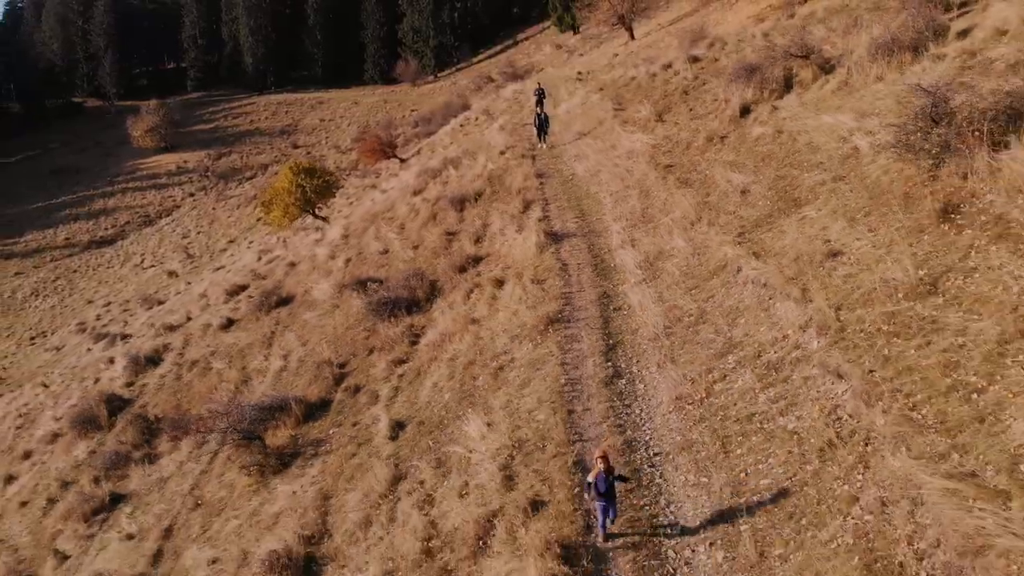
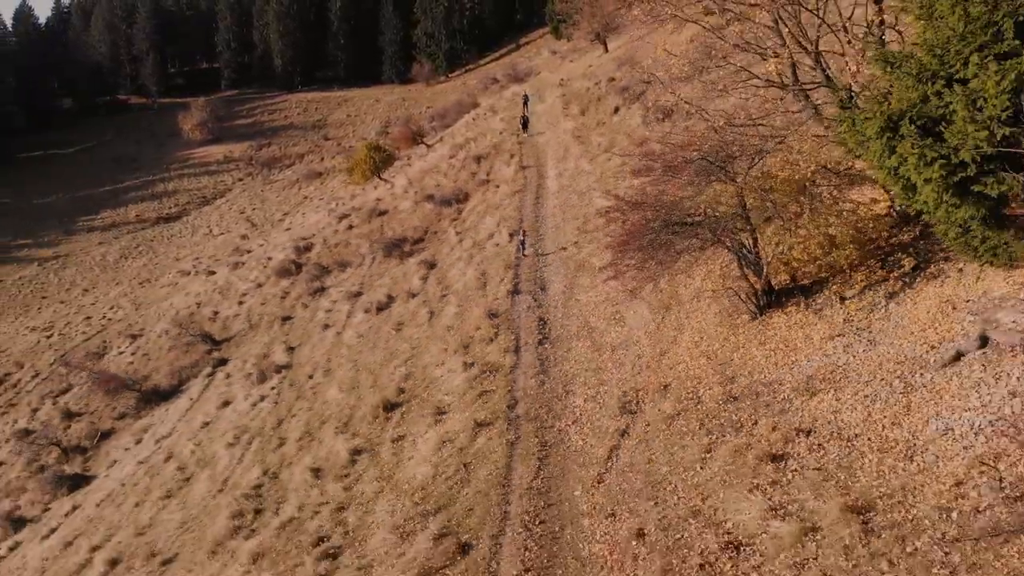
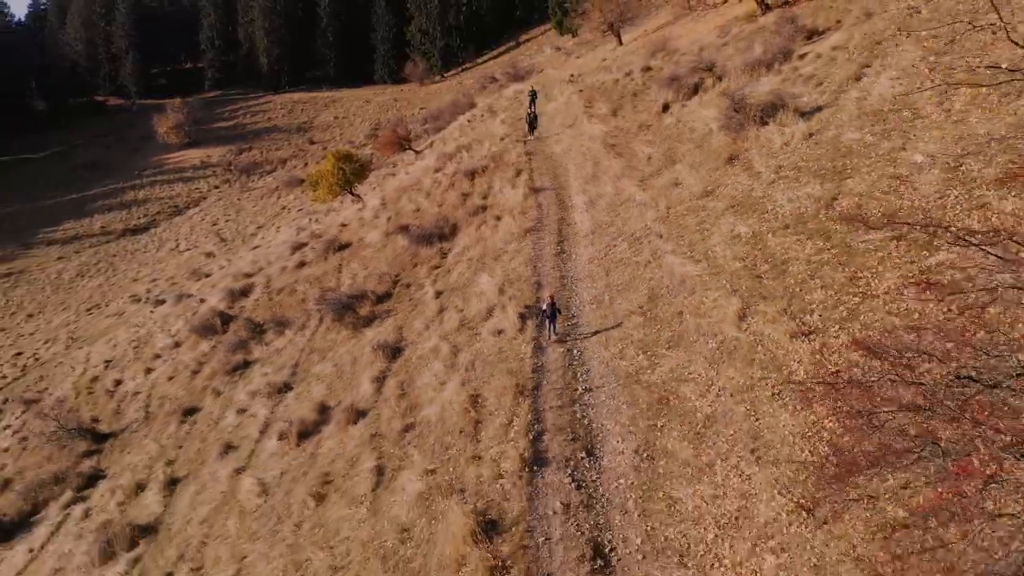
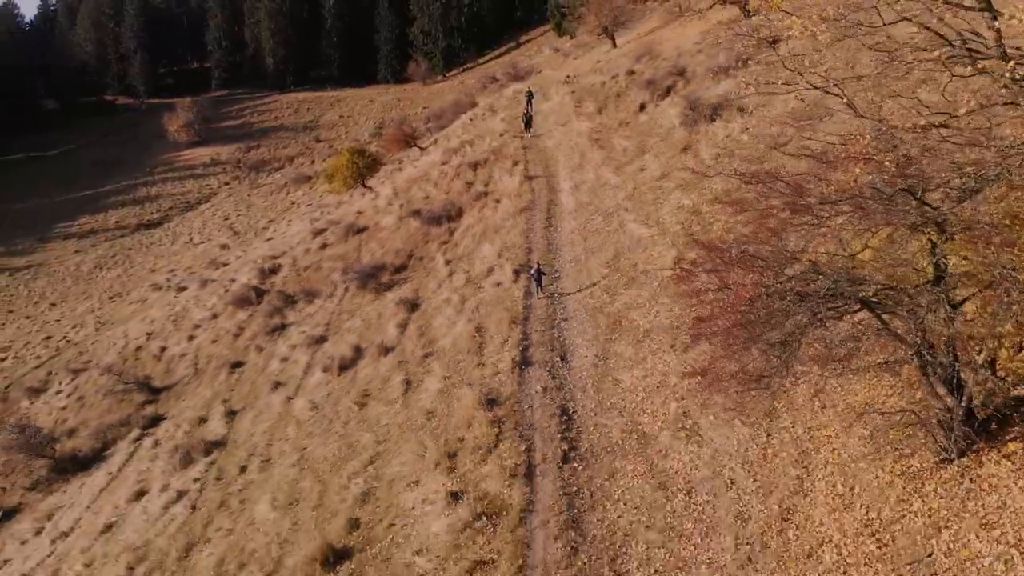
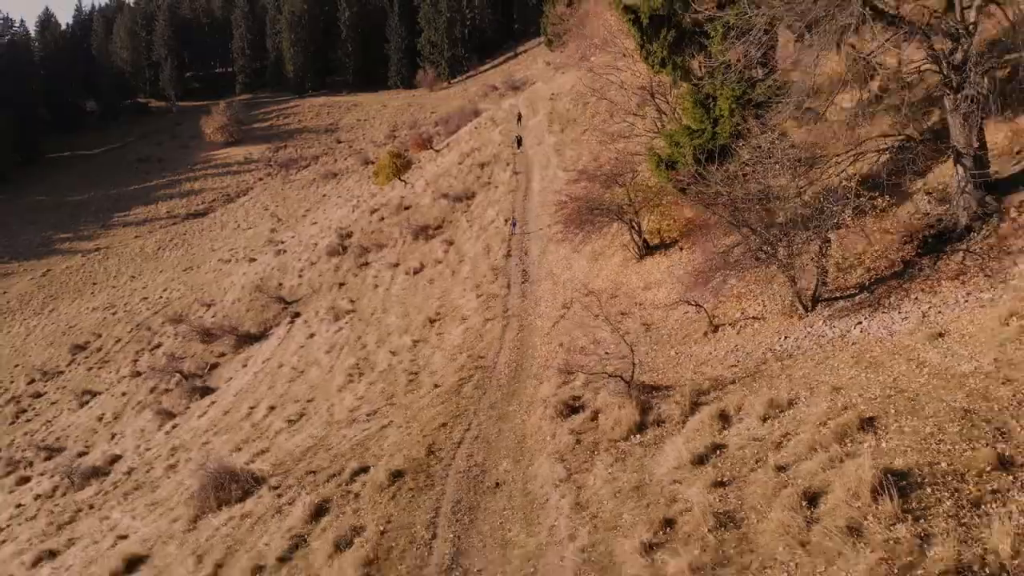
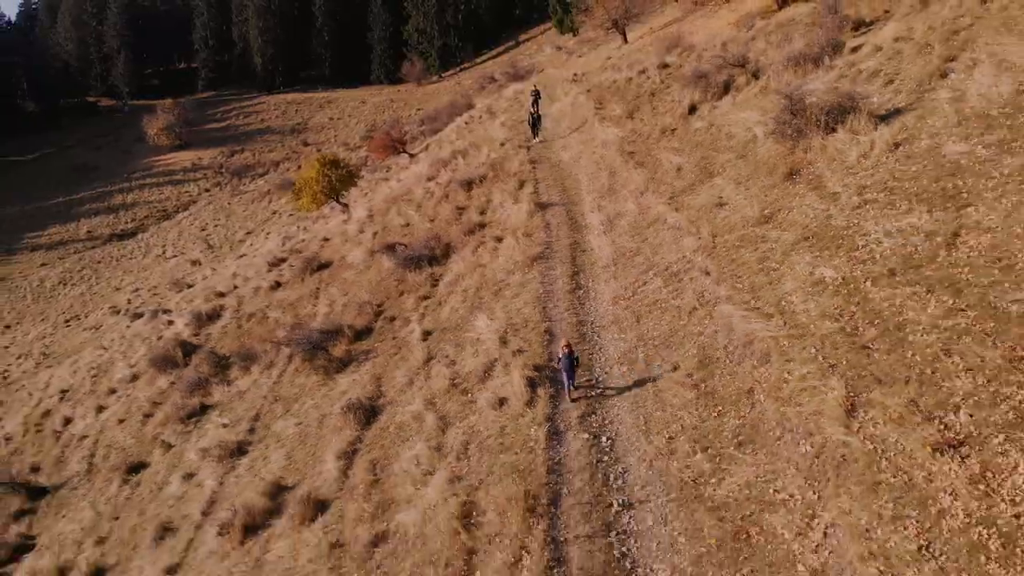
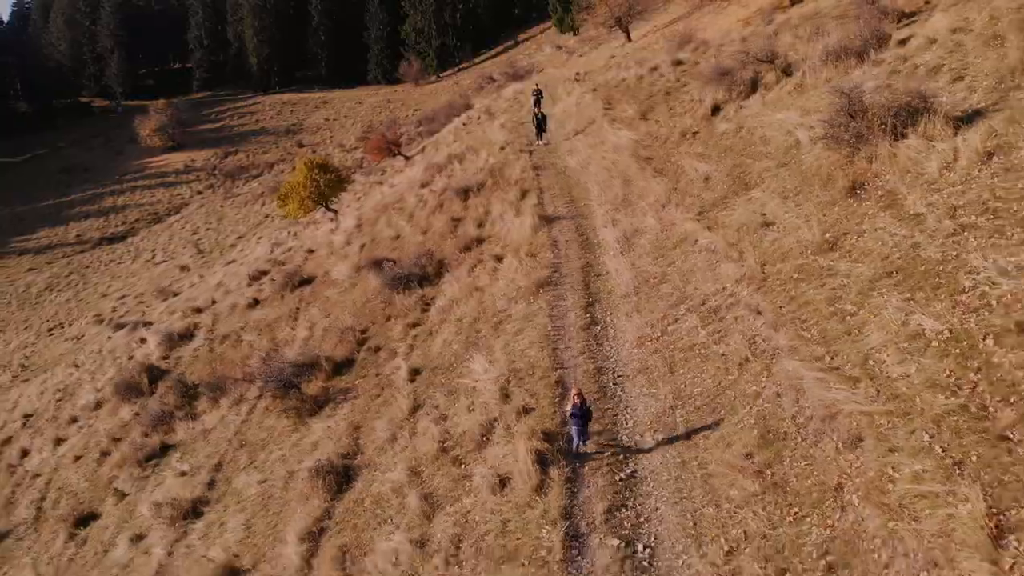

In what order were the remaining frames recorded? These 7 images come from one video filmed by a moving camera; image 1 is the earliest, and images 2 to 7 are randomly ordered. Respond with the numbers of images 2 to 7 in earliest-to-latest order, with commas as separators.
7, 6, 3, 4, 2, 5
